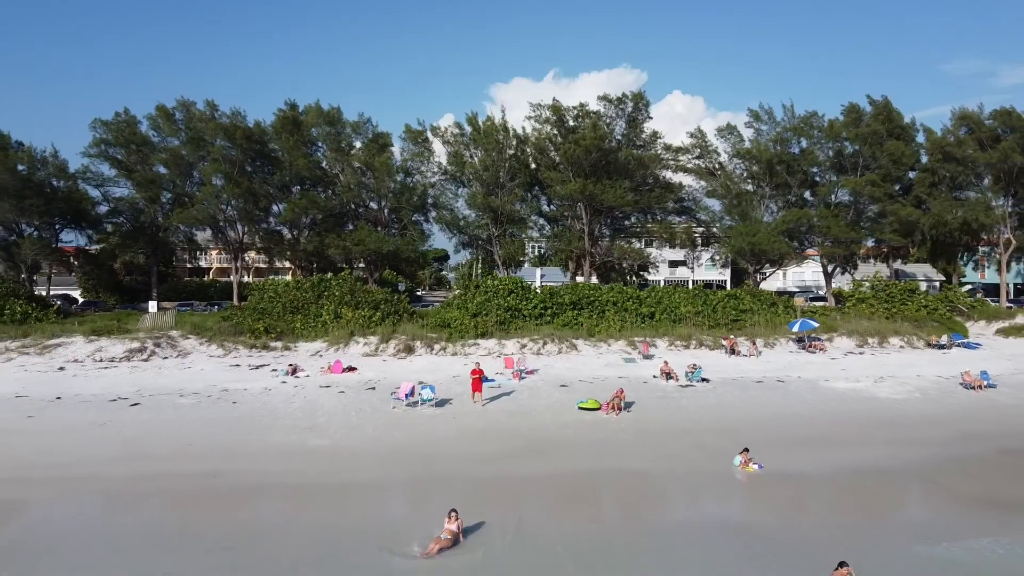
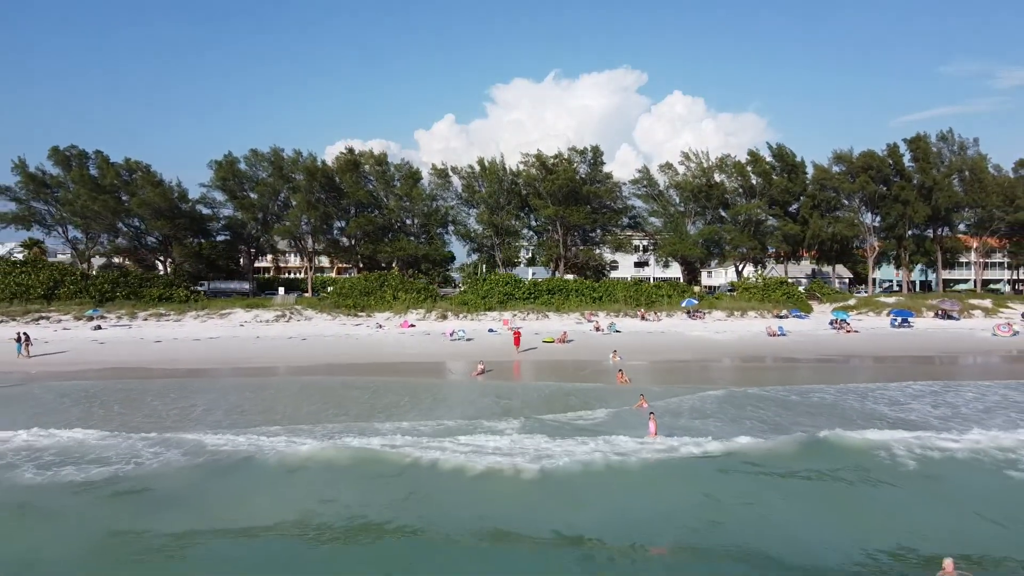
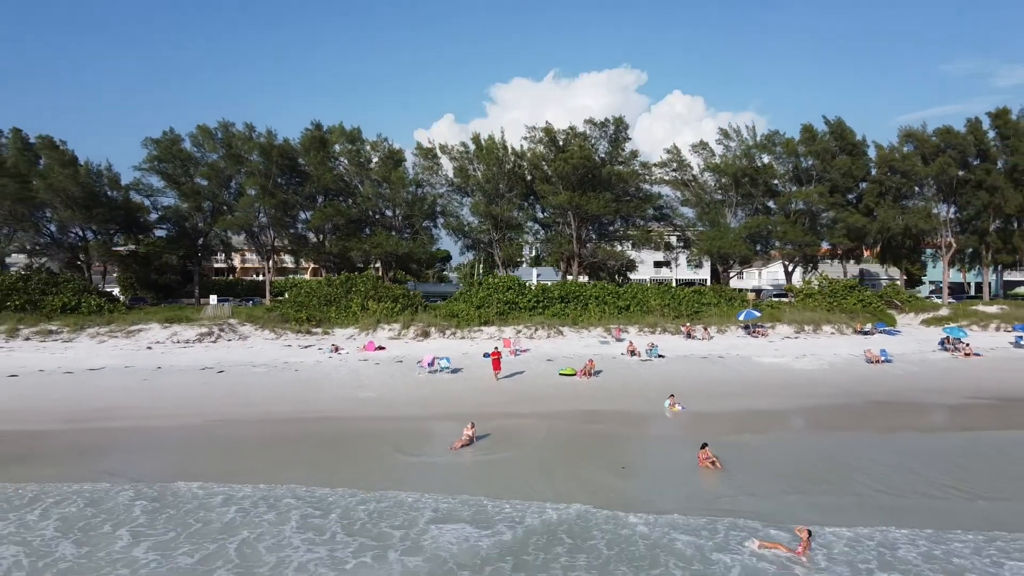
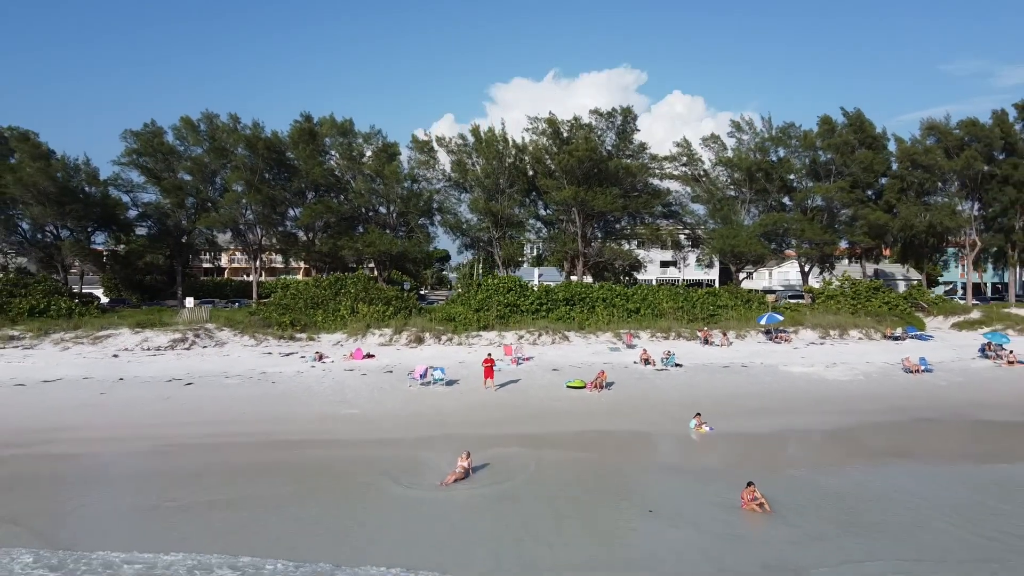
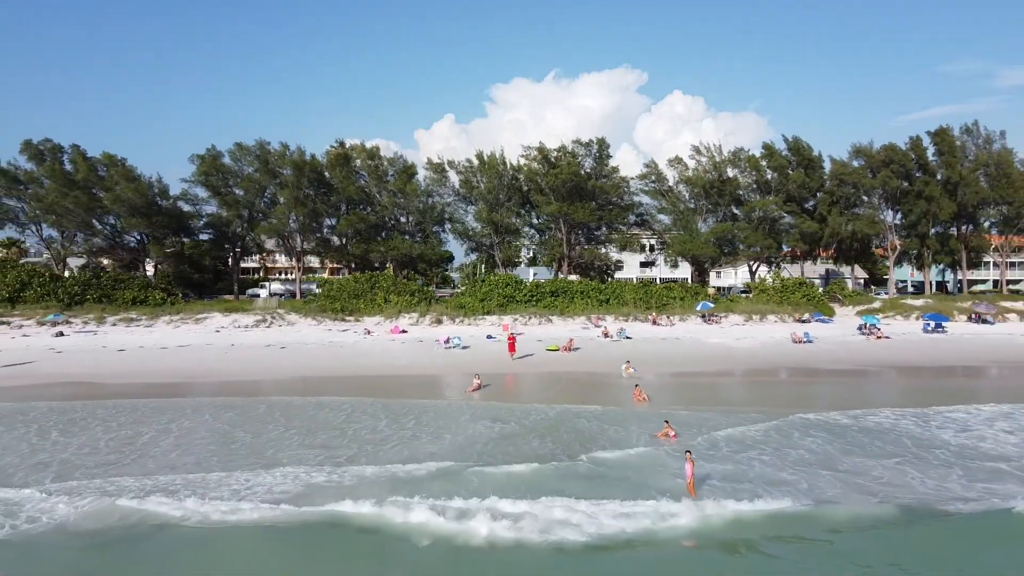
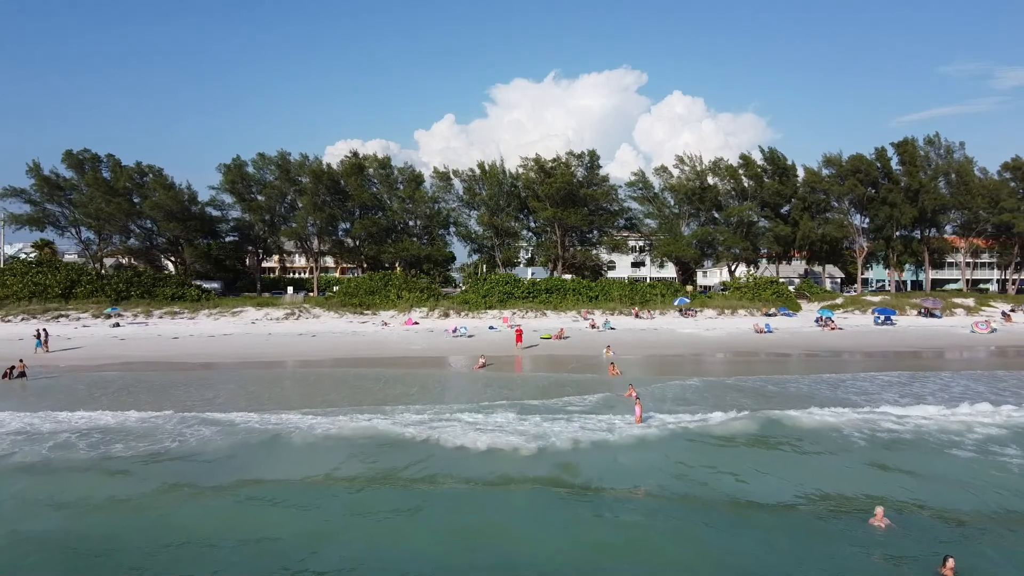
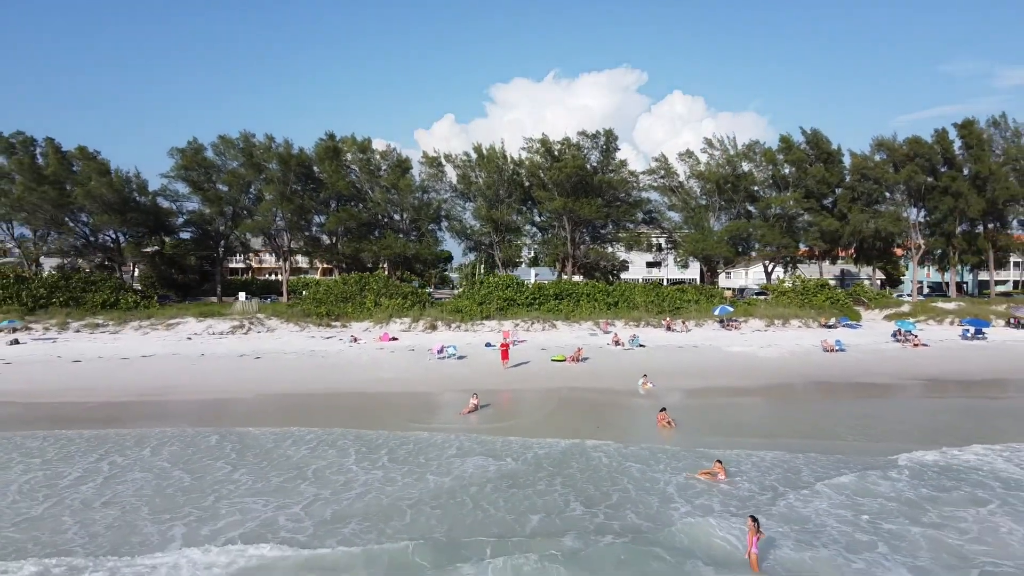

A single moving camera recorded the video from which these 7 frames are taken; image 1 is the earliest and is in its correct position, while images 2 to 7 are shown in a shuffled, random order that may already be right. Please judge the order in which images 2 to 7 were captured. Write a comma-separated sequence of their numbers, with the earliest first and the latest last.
4, 3, 7, 5, 2, 6
